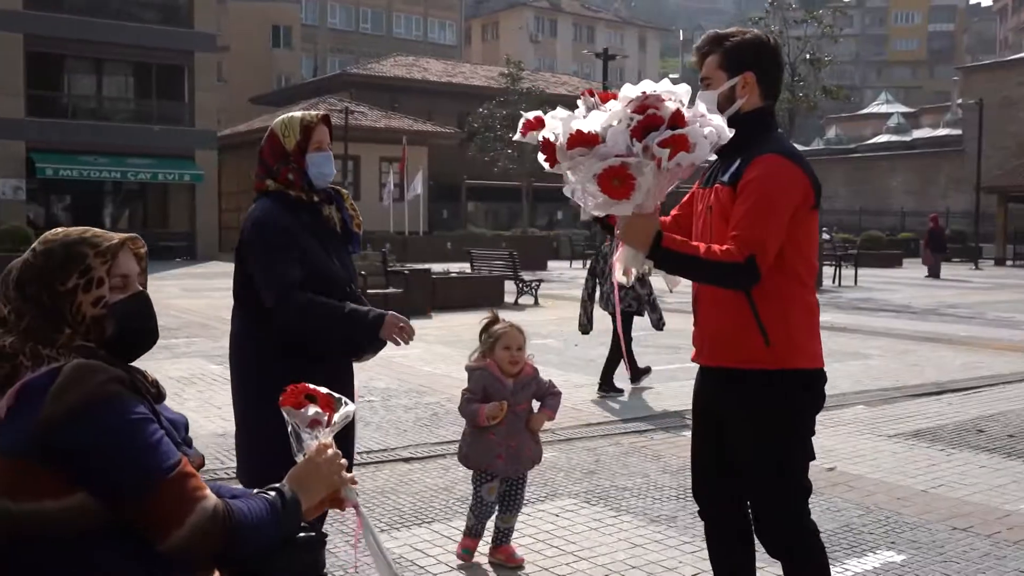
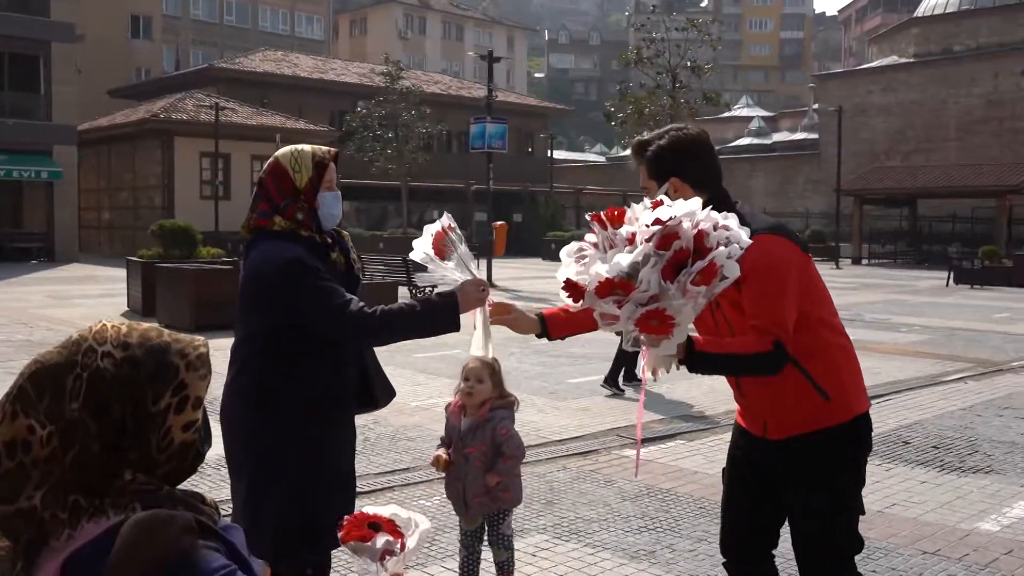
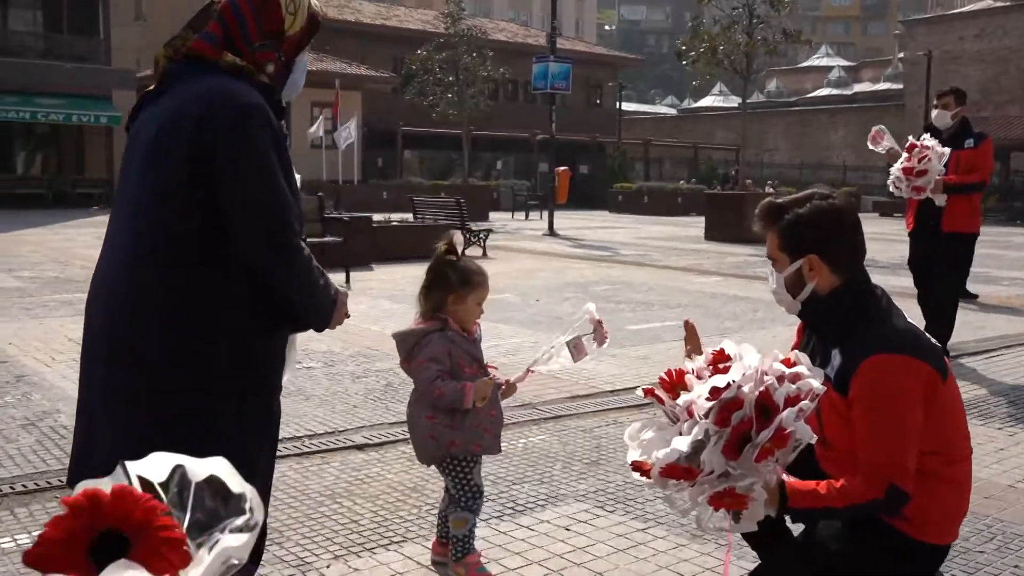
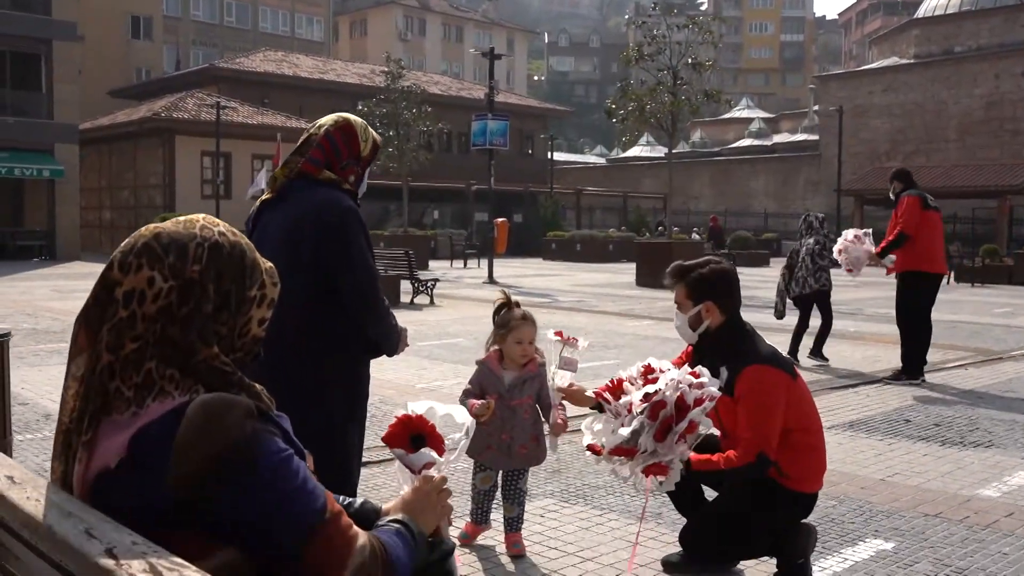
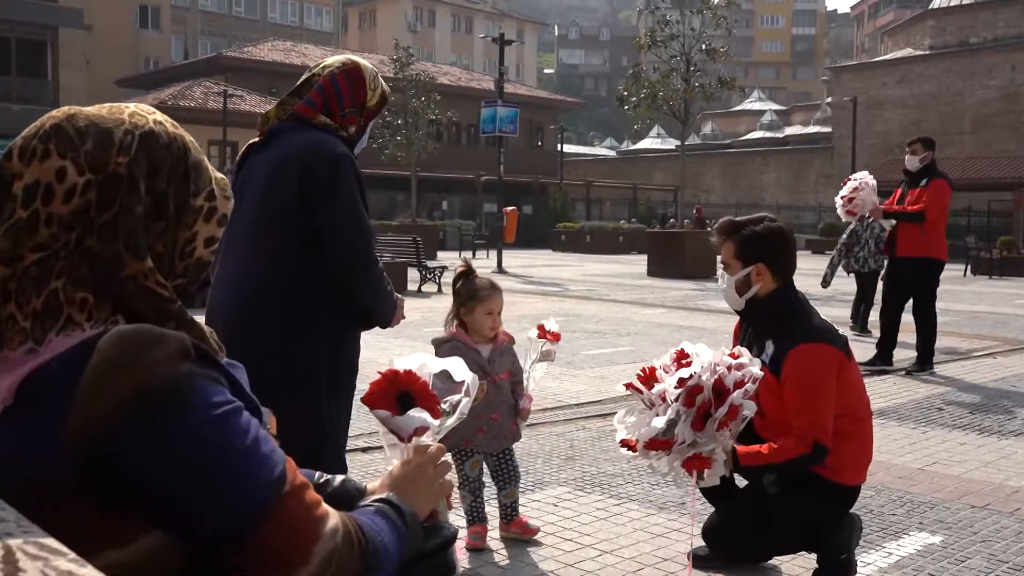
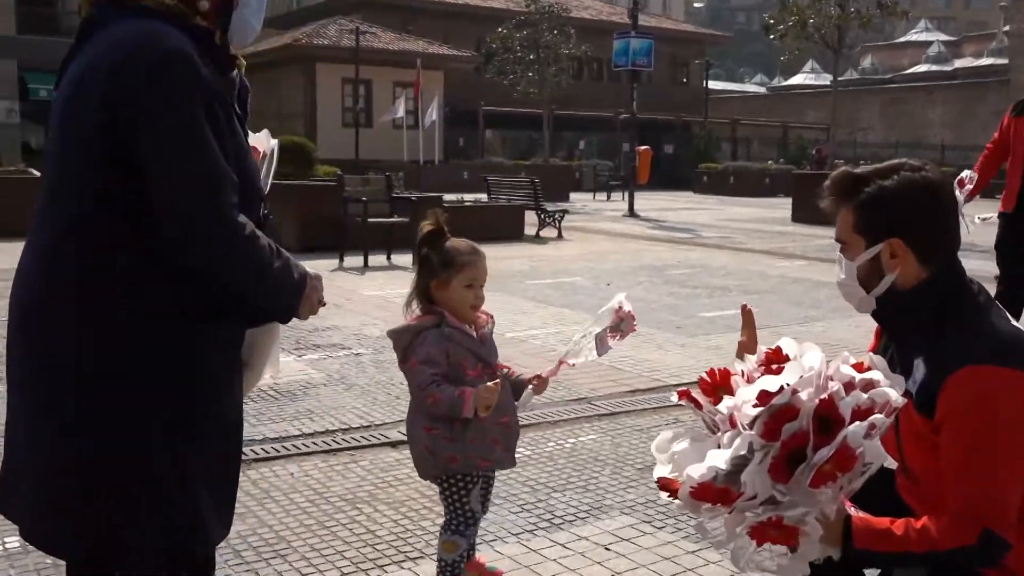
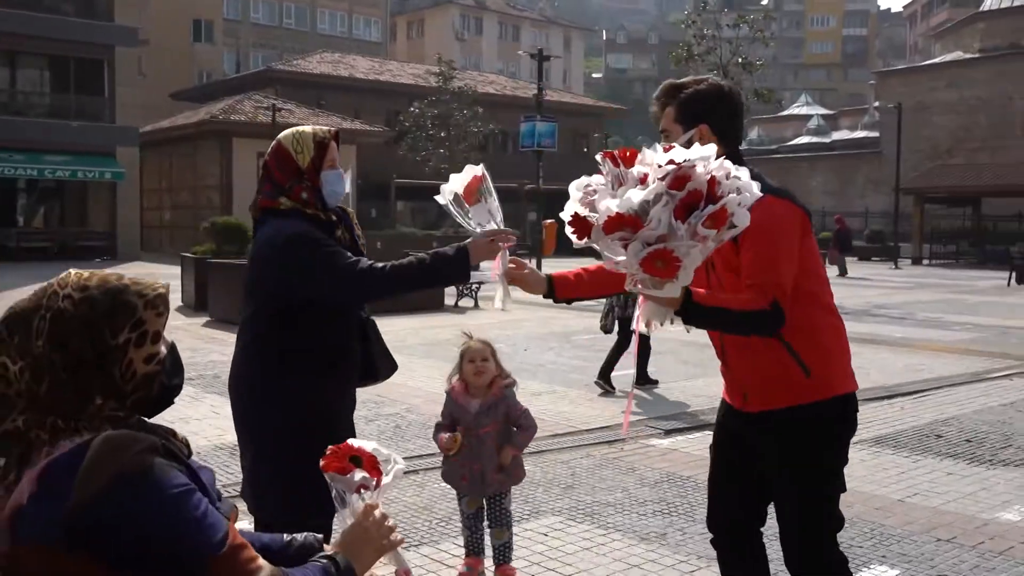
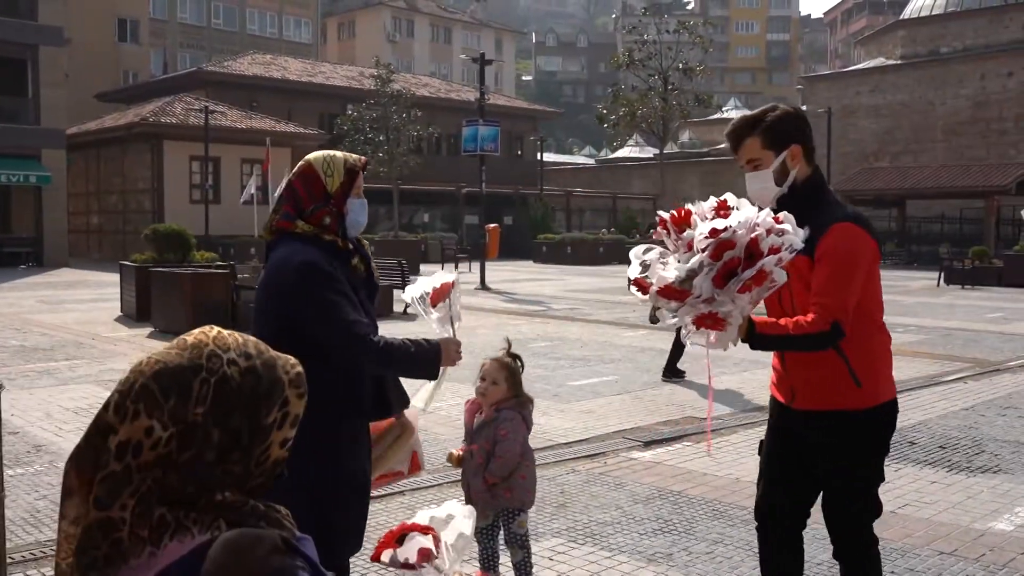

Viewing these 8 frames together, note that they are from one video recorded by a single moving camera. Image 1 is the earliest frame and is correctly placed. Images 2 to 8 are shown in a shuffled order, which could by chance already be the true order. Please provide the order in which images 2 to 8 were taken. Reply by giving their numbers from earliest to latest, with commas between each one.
7, 2, 8, 4, 5, 3, 6
